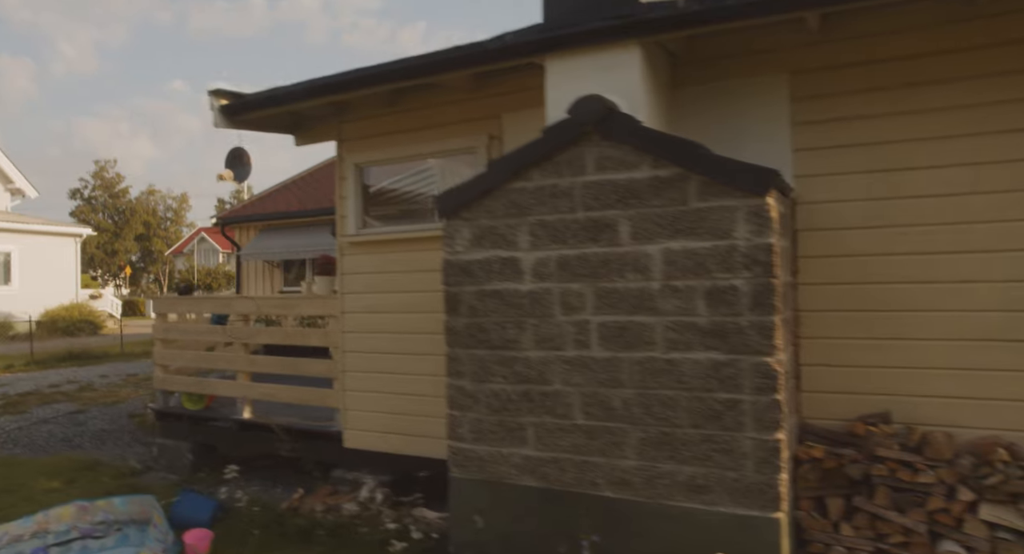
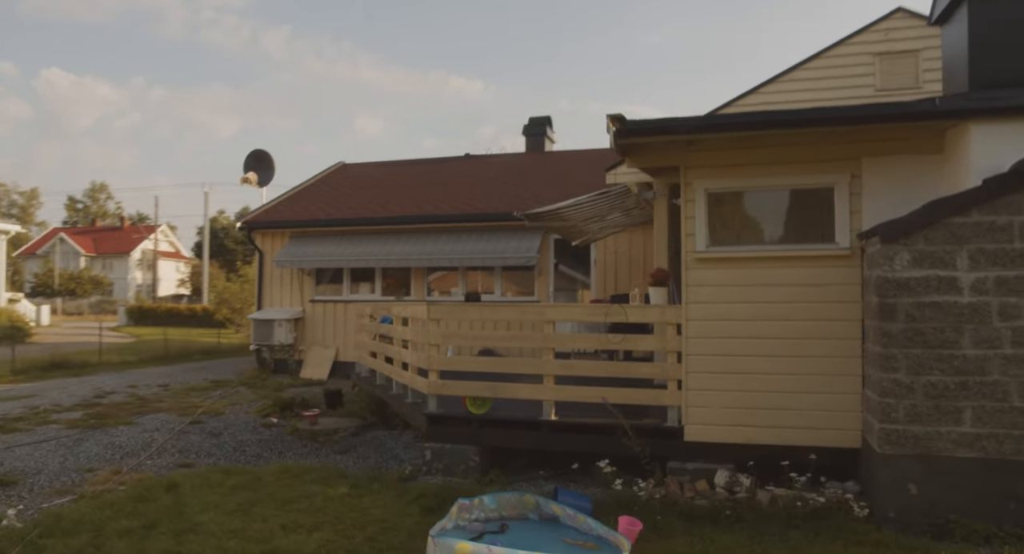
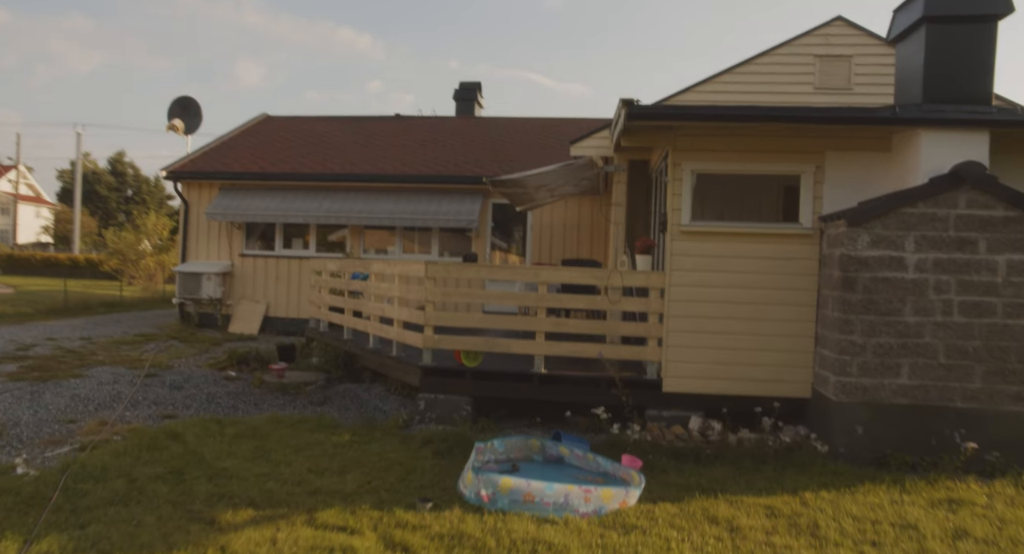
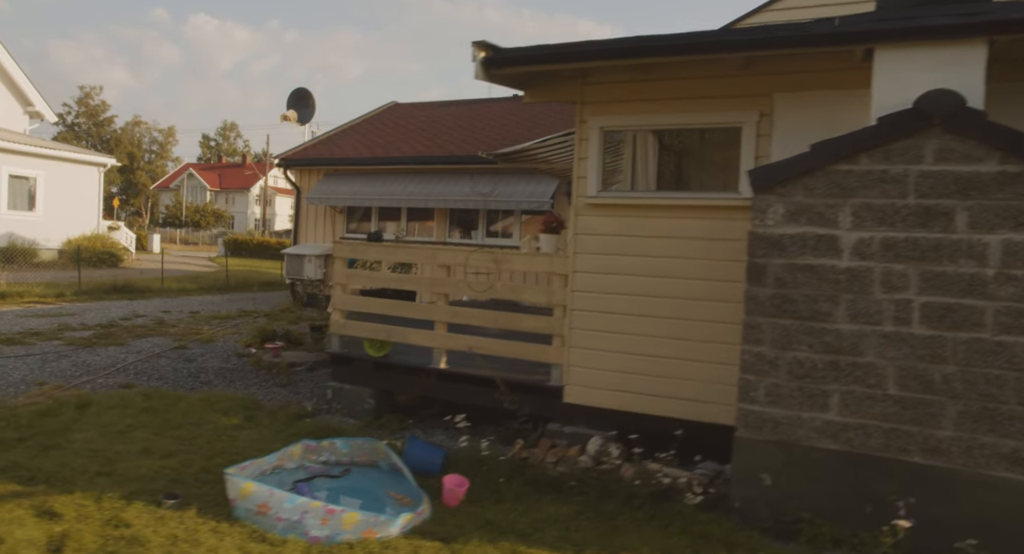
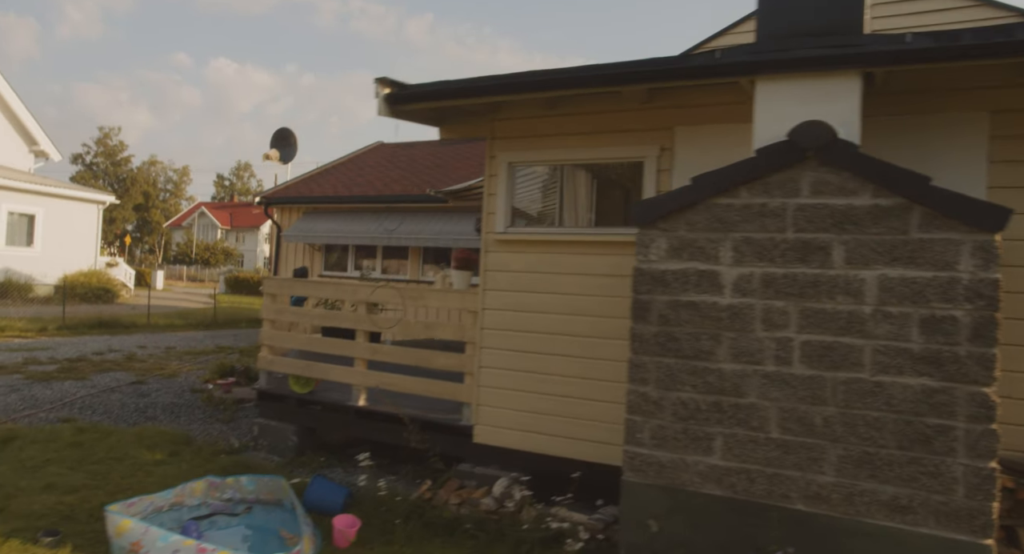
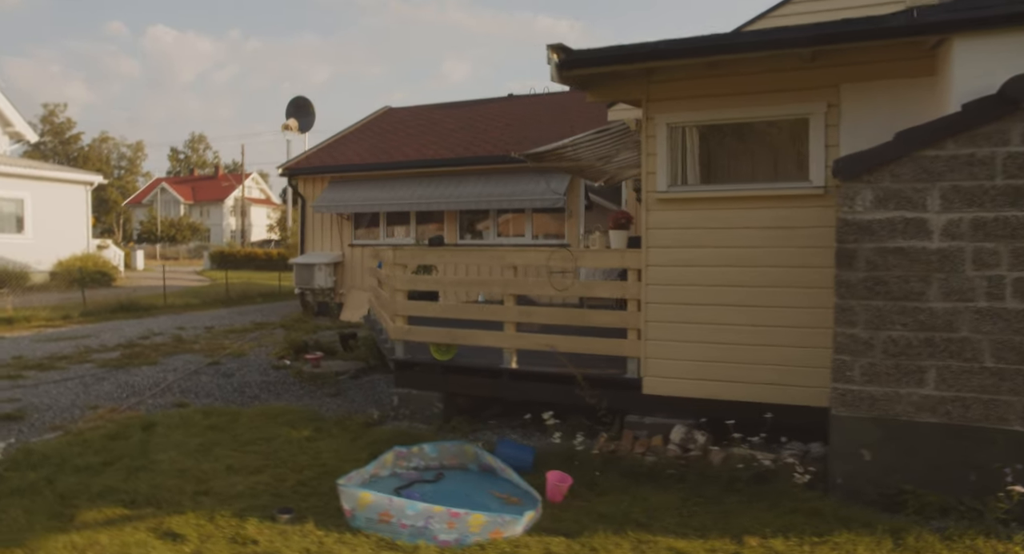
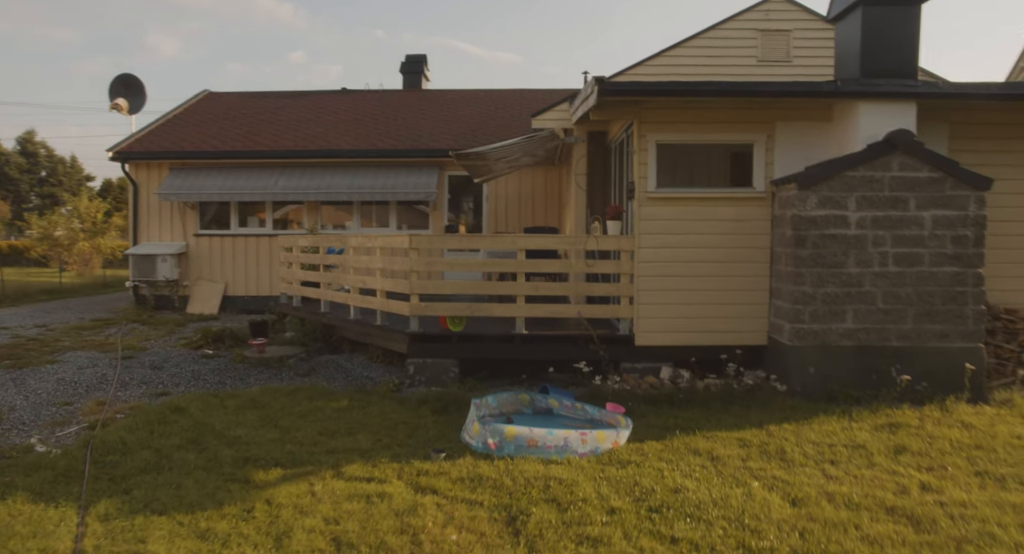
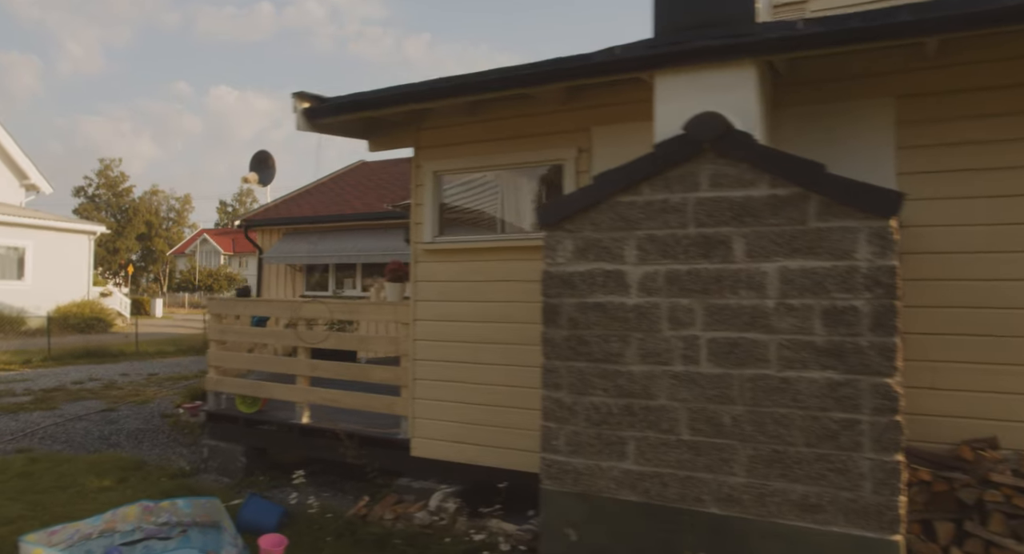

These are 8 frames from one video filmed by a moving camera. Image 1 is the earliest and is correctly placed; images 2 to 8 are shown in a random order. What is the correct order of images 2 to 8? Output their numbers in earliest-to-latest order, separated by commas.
8, 5, 4, 6, 2, 3, 7
